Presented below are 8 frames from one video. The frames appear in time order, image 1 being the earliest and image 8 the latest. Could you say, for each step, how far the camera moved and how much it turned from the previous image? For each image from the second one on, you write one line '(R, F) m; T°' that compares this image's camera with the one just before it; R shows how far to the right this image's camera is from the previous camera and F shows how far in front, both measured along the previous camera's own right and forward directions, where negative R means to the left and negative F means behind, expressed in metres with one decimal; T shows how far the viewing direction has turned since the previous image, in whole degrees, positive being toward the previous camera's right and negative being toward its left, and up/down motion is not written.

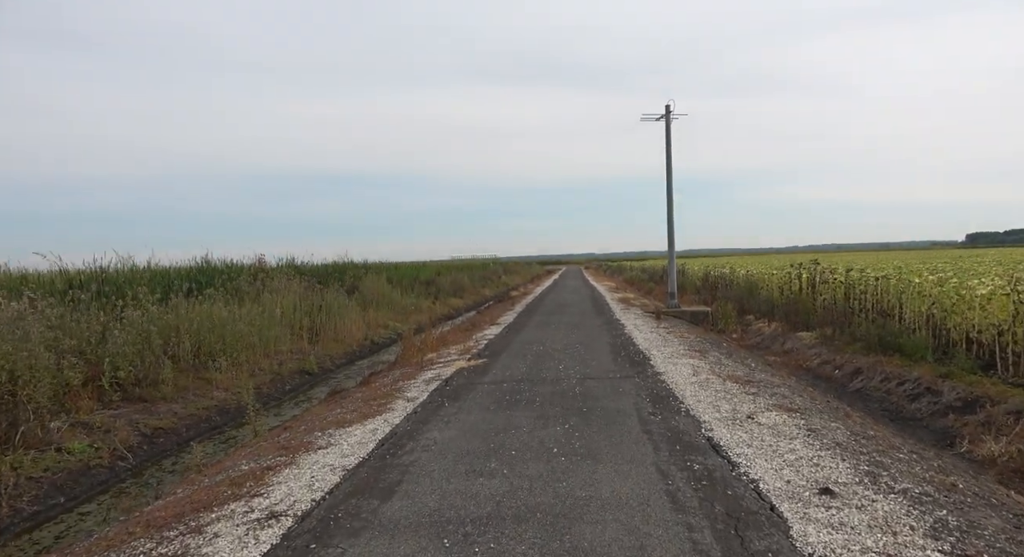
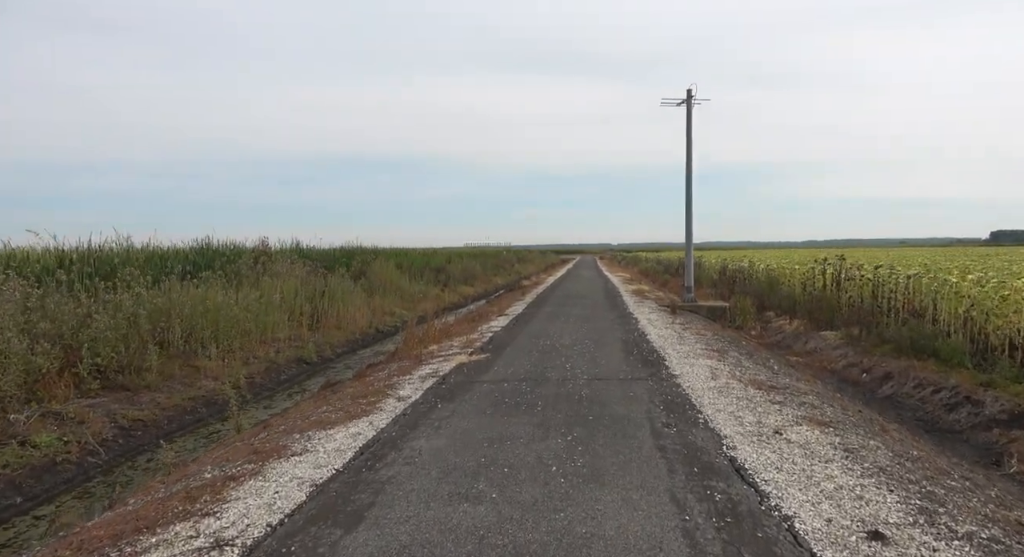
(+0.1, +0.7) m; -1°
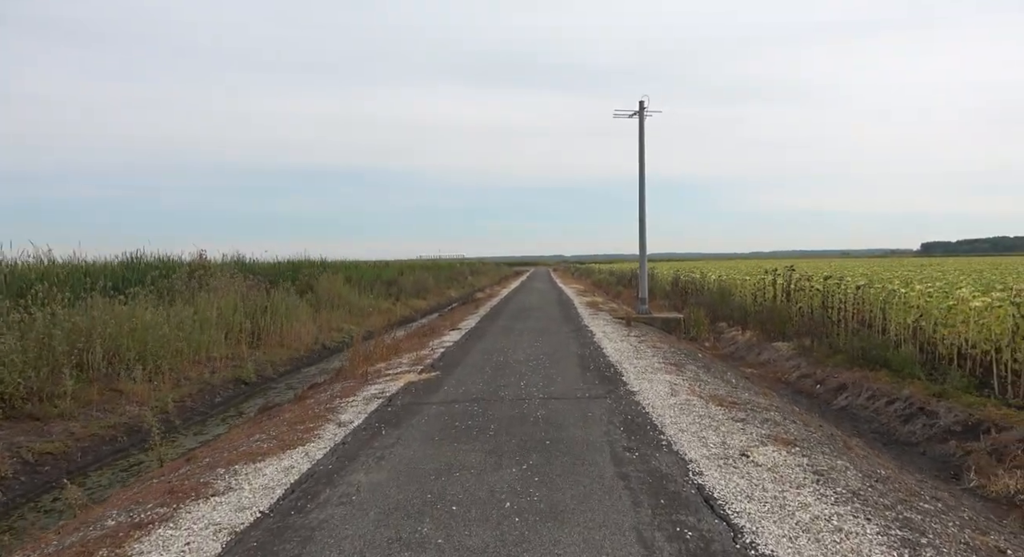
(0.0, +0.4) m; +4°
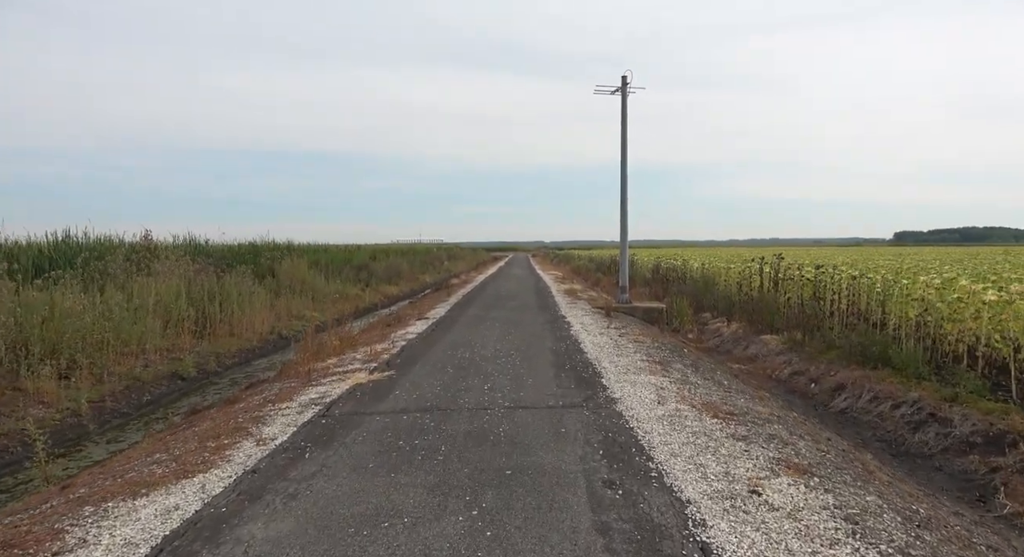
(+0.2, +1.2) m; +2°
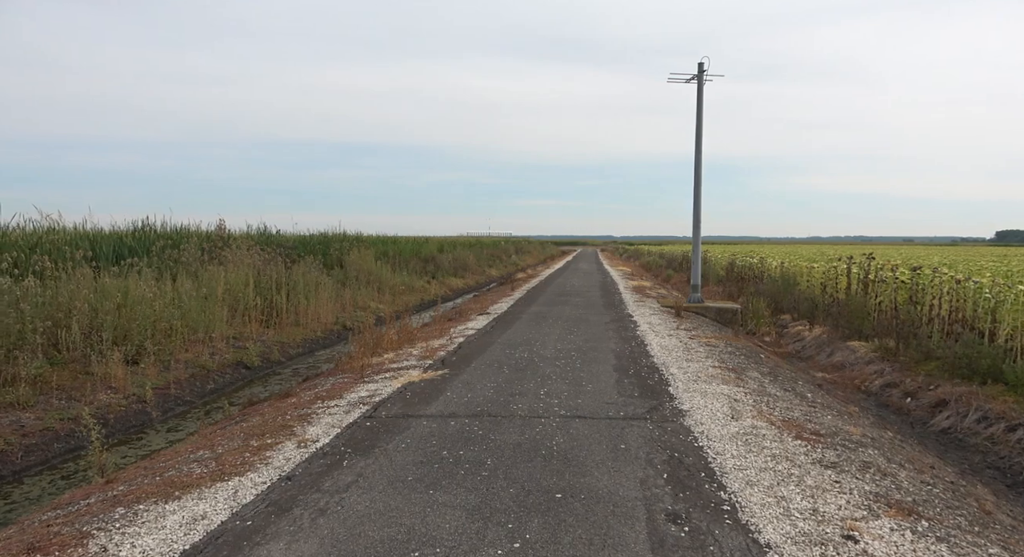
(+0.1, +0.5) m; -6°
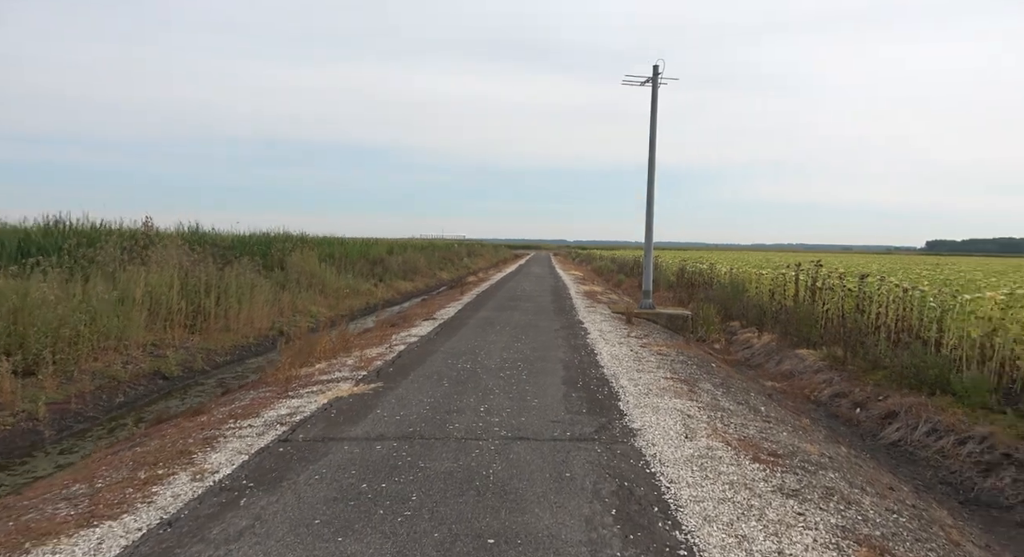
(+0.1, +0.6) m; +4°
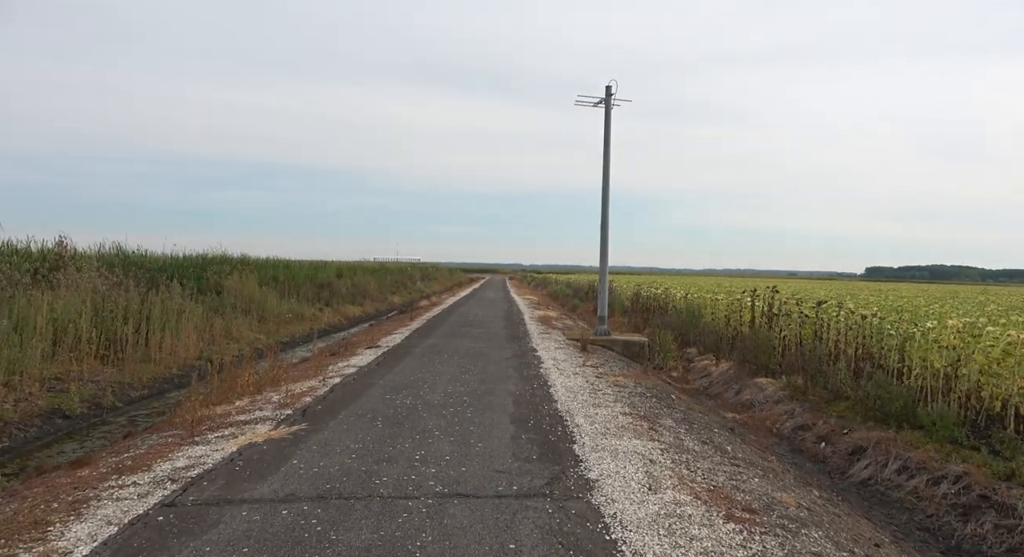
(+0.1, +0.7) m; +4°
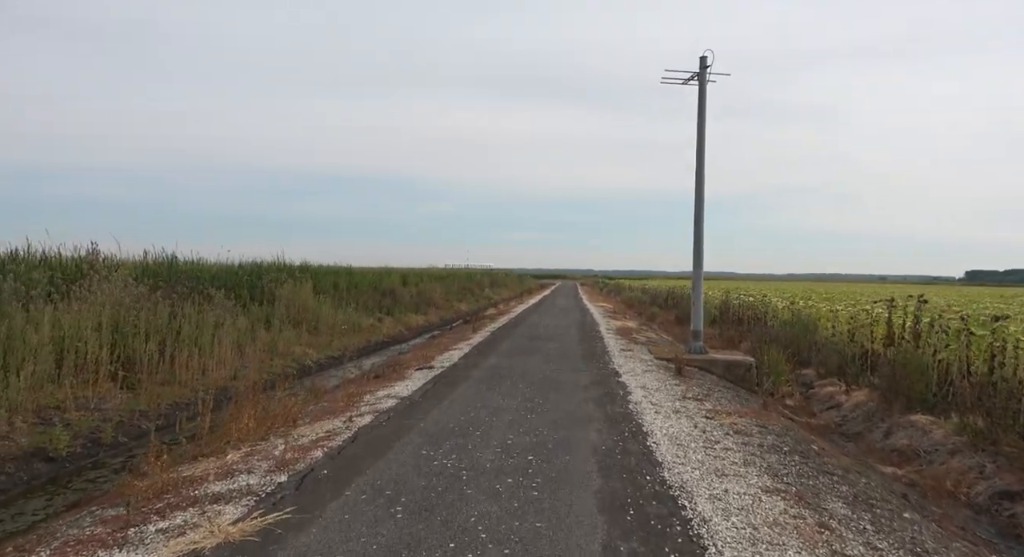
(-0.1, +2.3) m; -6°
